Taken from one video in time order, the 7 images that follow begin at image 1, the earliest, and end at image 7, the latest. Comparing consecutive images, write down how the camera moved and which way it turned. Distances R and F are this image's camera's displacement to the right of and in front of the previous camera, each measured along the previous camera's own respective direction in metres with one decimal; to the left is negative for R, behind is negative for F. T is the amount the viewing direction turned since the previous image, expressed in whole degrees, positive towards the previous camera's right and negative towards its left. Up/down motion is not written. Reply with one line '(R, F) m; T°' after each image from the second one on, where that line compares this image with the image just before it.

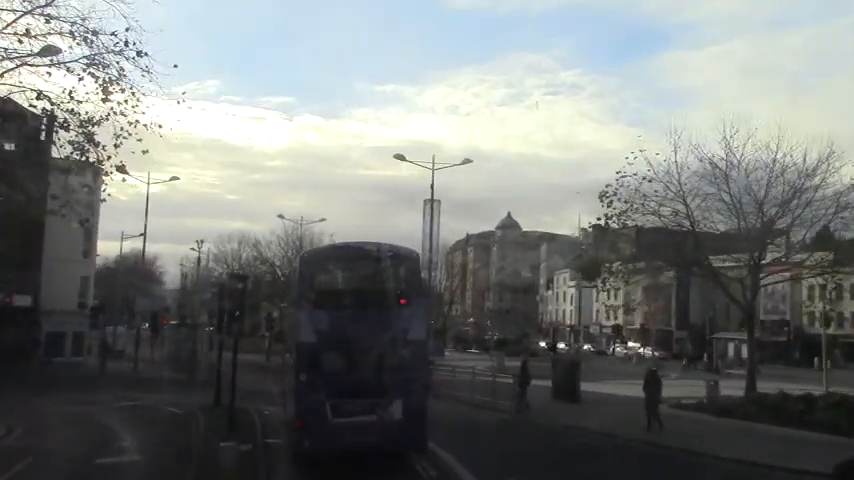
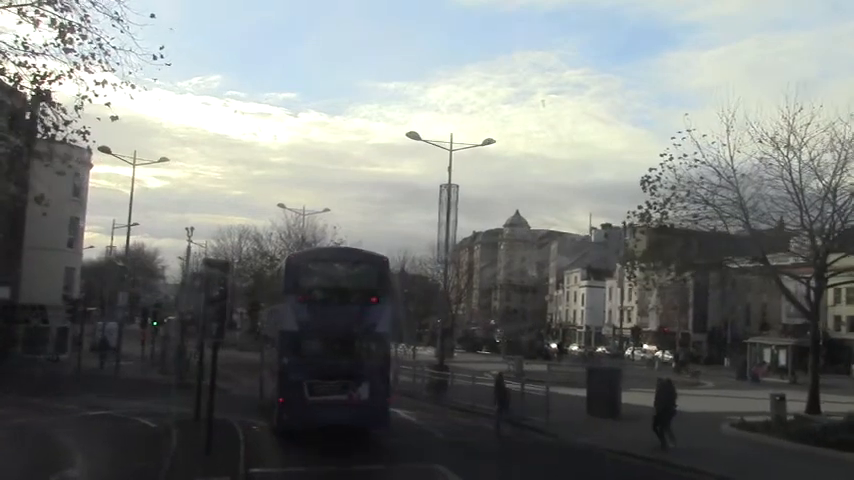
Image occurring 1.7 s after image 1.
(-0.4, +3.3) m; 0°
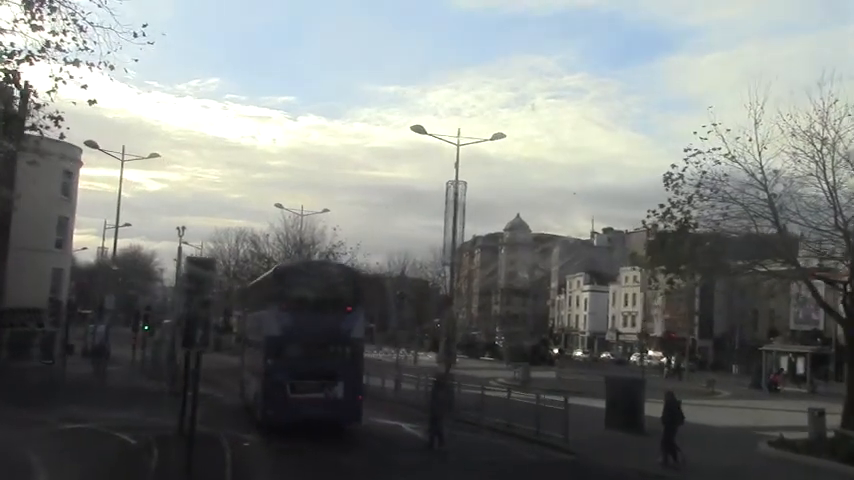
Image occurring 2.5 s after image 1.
(-0.2, +1.6) m; 0°
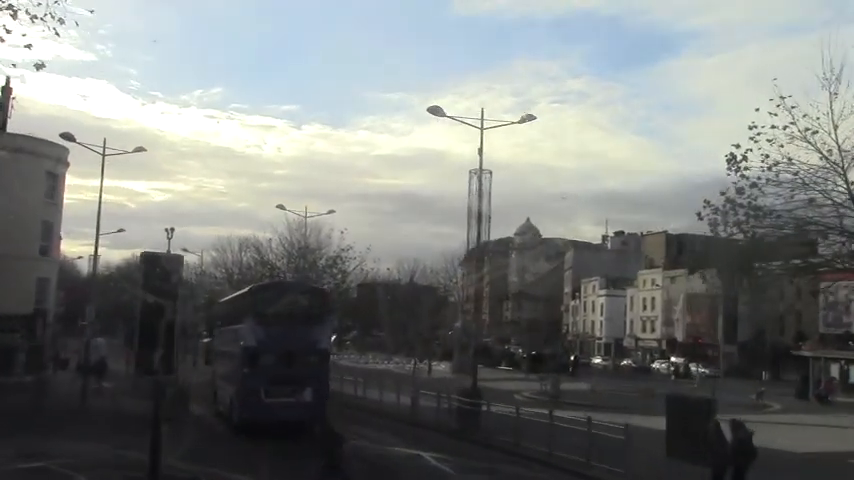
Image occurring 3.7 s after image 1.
(-0.4, +3.1) m; 0°
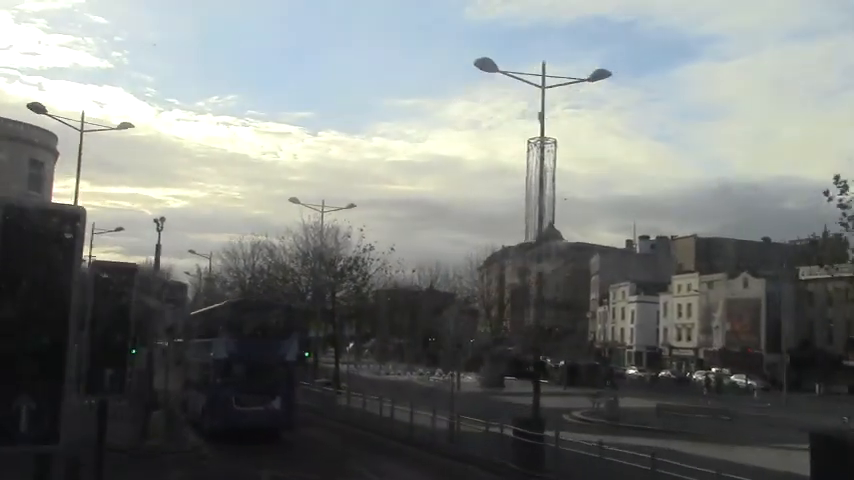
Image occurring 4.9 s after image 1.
(-0.6, +4.4) m; -1°
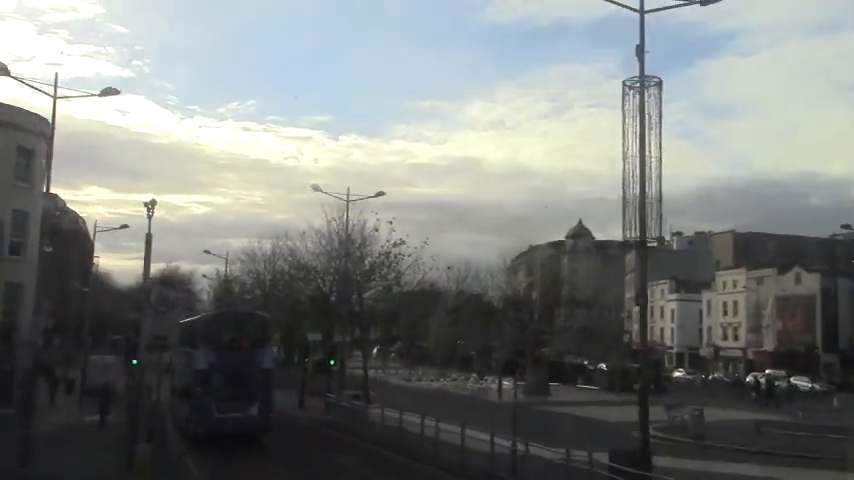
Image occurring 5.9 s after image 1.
(-0.6, +4.1) m; -1°
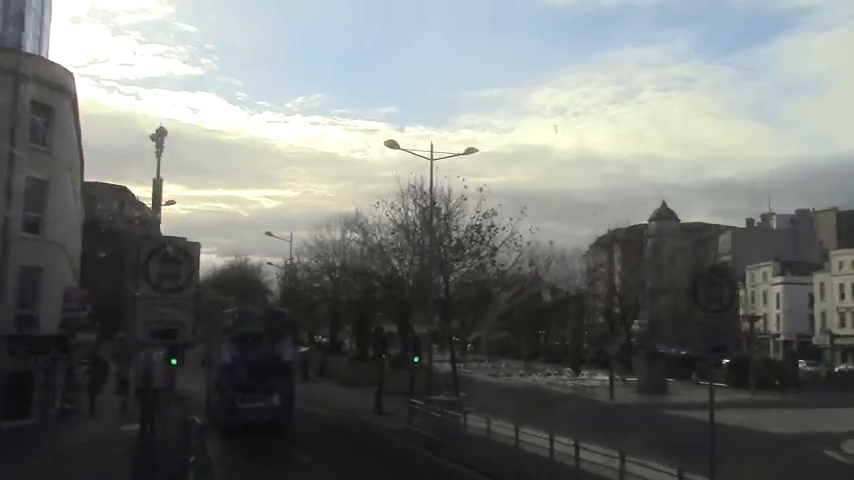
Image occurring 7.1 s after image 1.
(-0.9, +5.8) m; -4°
